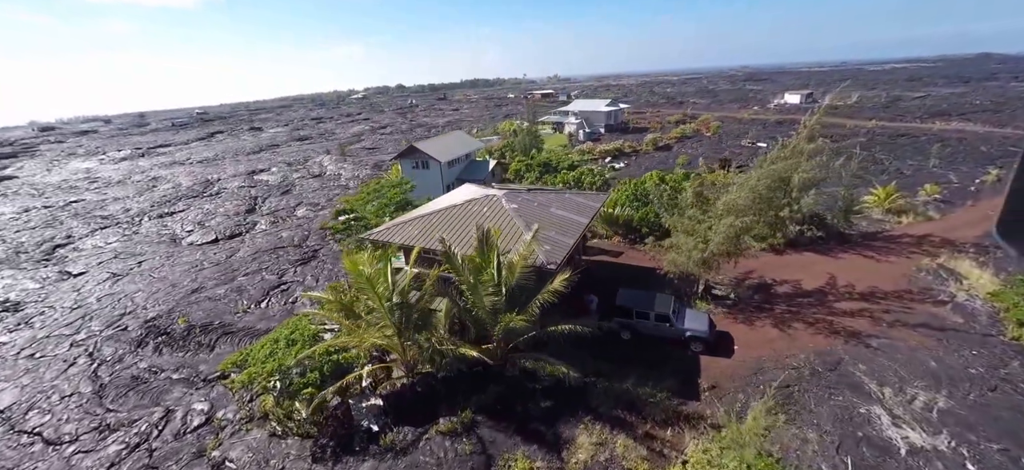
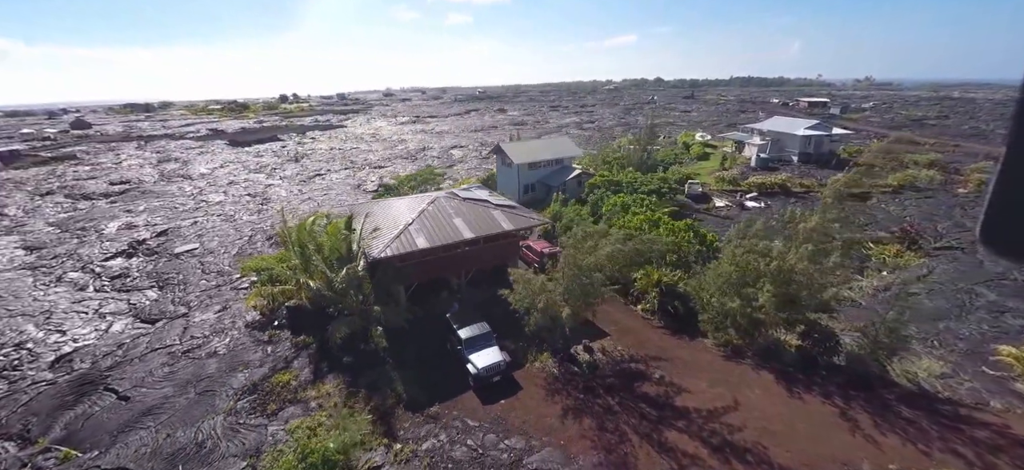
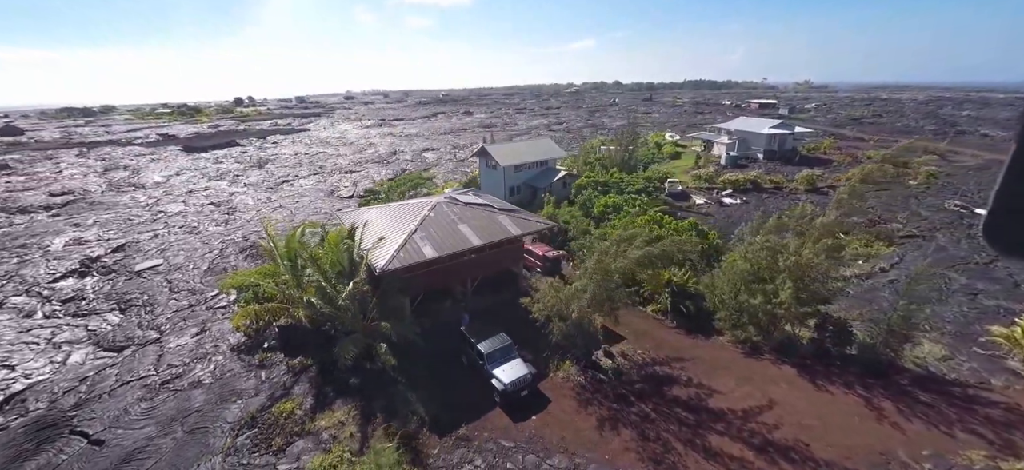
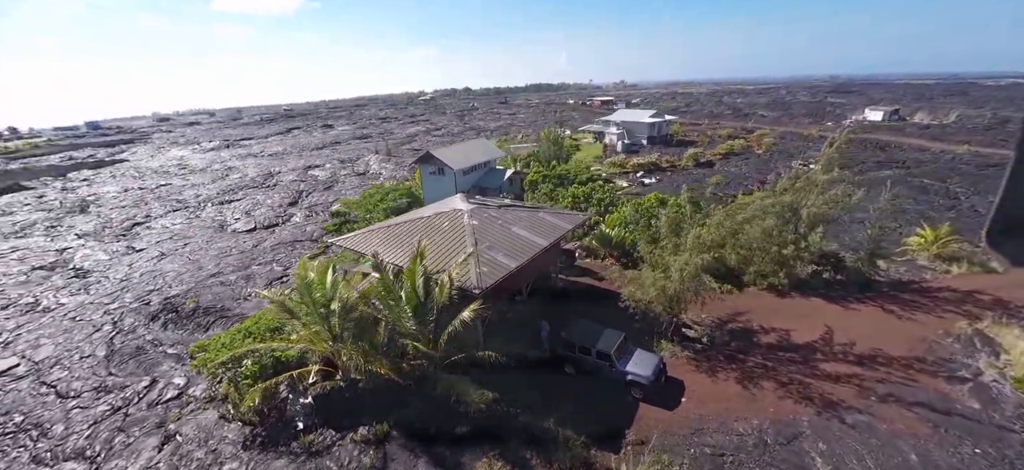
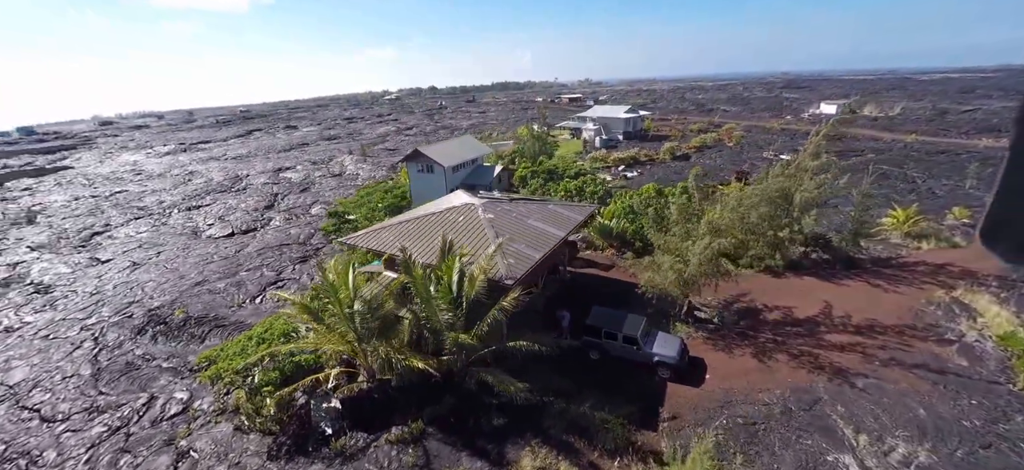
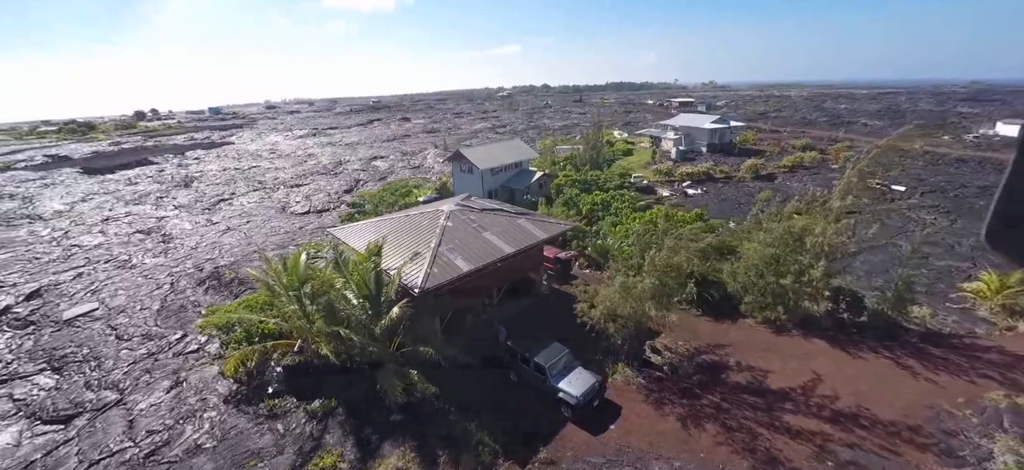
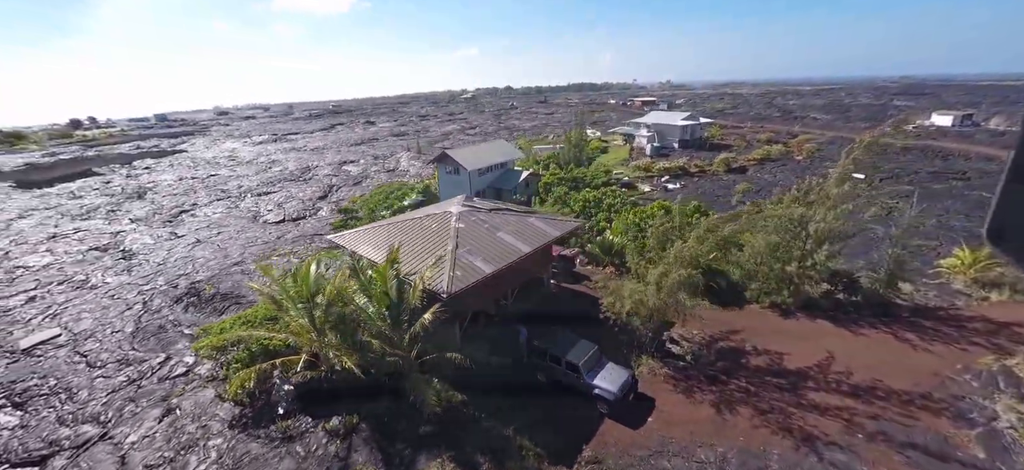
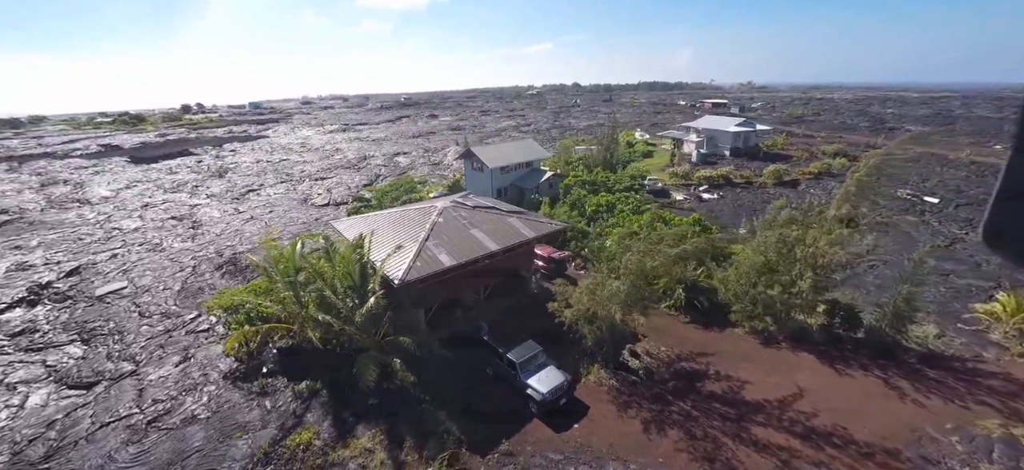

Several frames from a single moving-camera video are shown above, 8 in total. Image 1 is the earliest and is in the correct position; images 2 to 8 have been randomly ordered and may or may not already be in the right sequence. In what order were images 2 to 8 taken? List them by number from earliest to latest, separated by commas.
5, 4, 7, 6, 8, 3, 2
